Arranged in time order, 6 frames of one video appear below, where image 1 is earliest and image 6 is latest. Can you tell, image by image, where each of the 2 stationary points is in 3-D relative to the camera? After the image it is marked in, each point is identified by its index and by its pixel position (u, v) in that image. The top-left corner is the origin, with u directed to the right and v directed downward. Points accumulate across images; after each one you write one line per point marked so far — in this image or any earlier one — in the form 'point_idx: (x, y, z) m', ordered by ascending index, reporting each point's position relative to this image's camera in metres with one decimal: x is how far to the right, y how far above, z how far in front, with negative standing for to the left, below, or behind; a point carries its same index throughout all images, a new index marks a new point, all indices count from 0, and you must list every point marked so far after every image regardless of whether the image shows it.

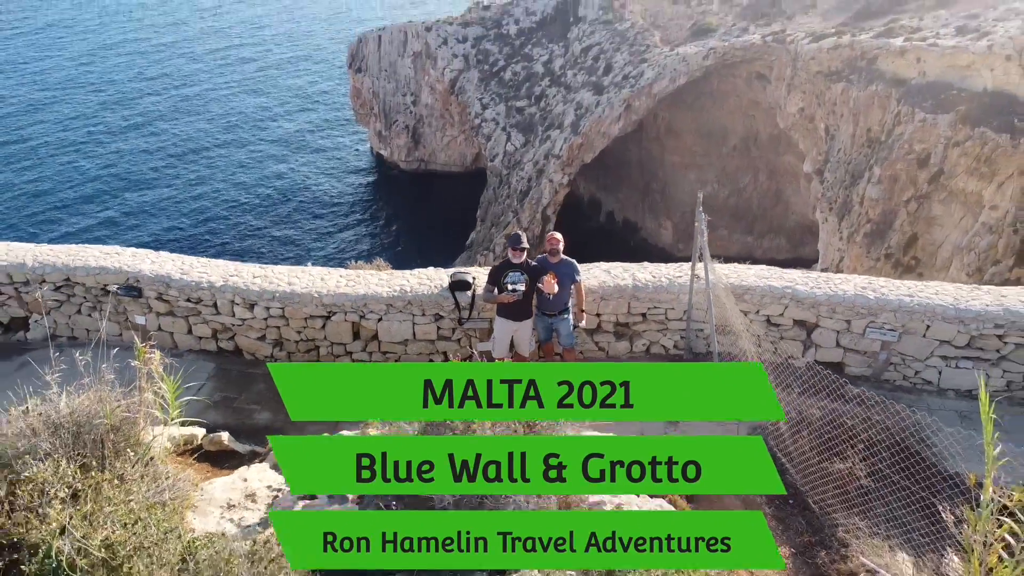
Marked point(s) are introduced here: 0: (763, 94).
0: (+5.7, +4.1, +17.6) m
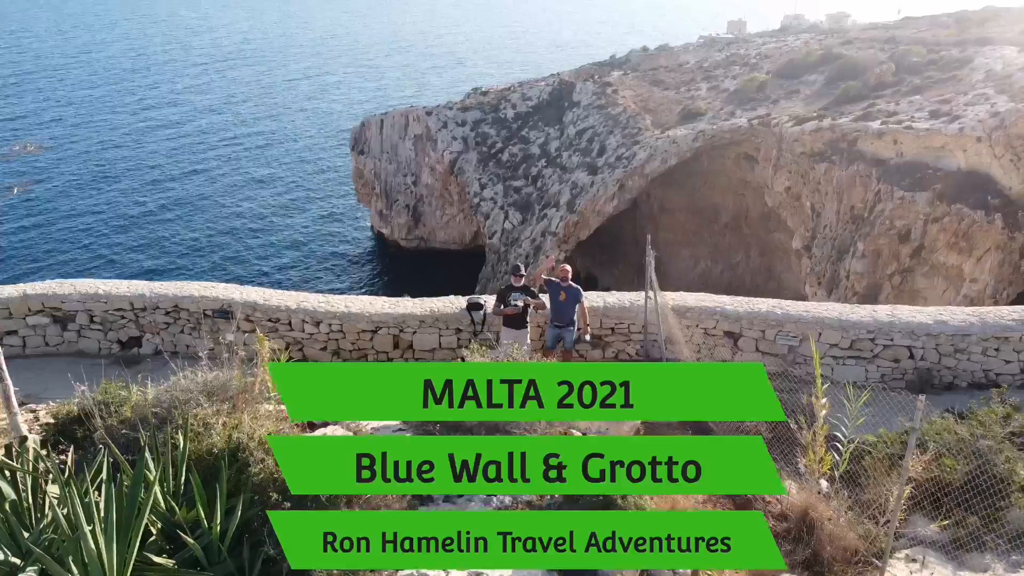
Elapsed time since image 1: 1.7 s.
0: (+5.7, +2.6, +18.8) m
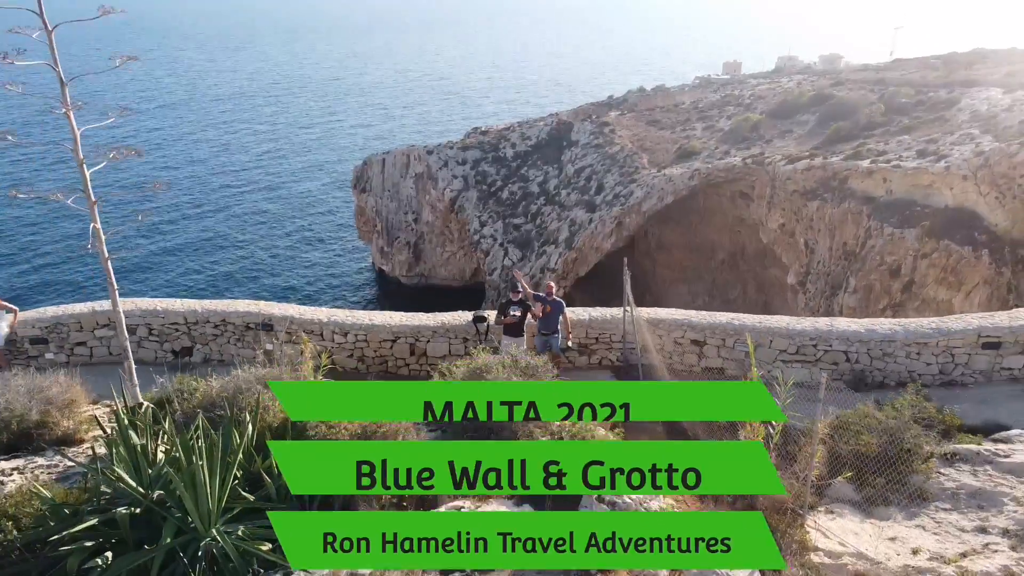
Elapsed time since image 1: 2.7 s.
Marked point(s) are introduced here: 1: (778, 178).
0: (+5.7, +1.8, +19.5) m
1: (+5.9, +2.4, +17.8) m
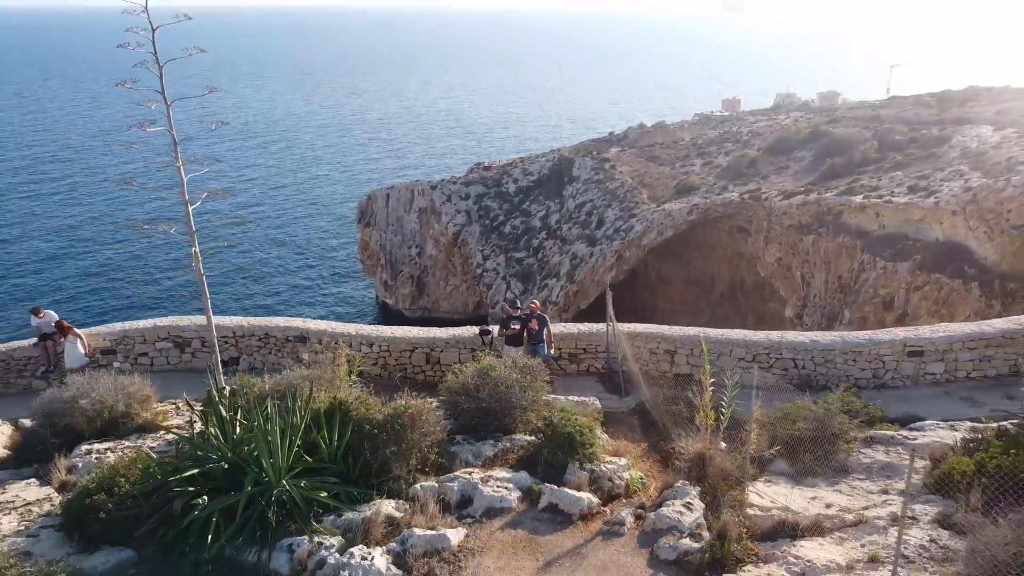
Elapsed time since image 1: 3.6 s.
0: (+5.7, +1.1, +20.2) m
1: (+5.9, +1.7, +18.6) m
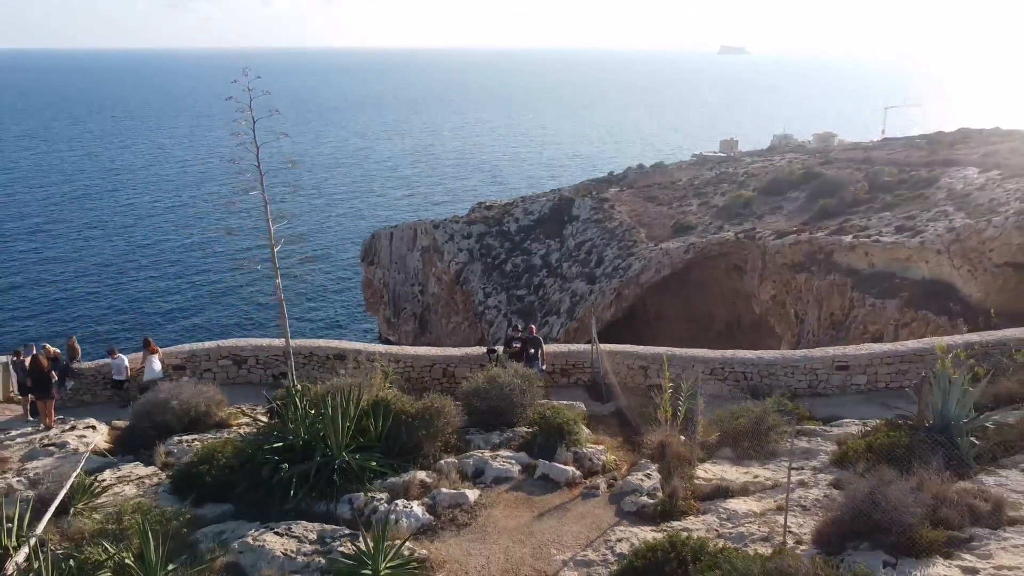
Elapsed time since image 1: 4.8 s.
0: (+5.7, +0.1, +21.3) m
1: (+6.0, +0.9, +19.7) m
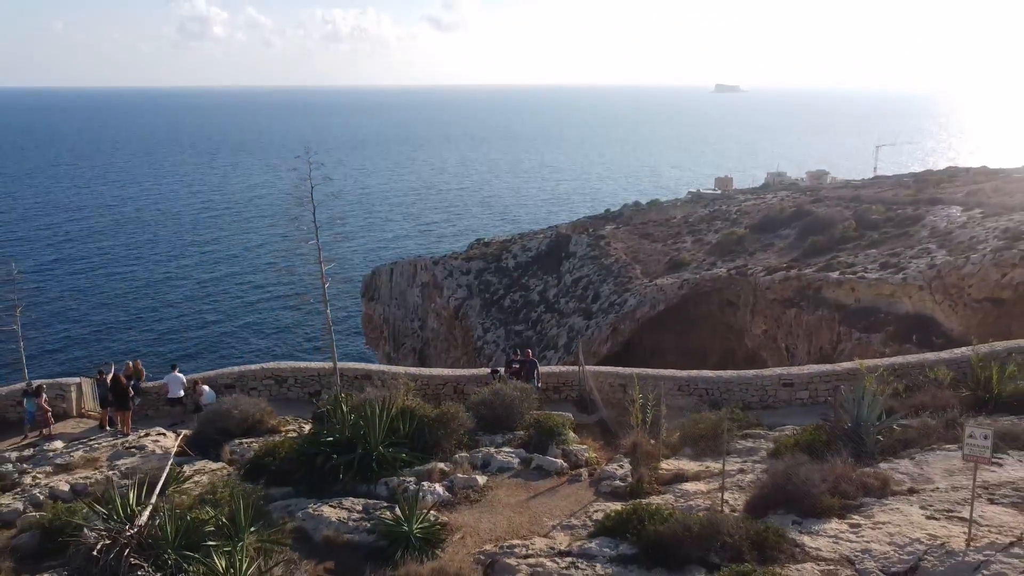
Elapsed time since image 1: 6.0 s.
0: (+5.7, -0.8, +22.4) m
1: (+5.9, 0.0, +20.8) m
